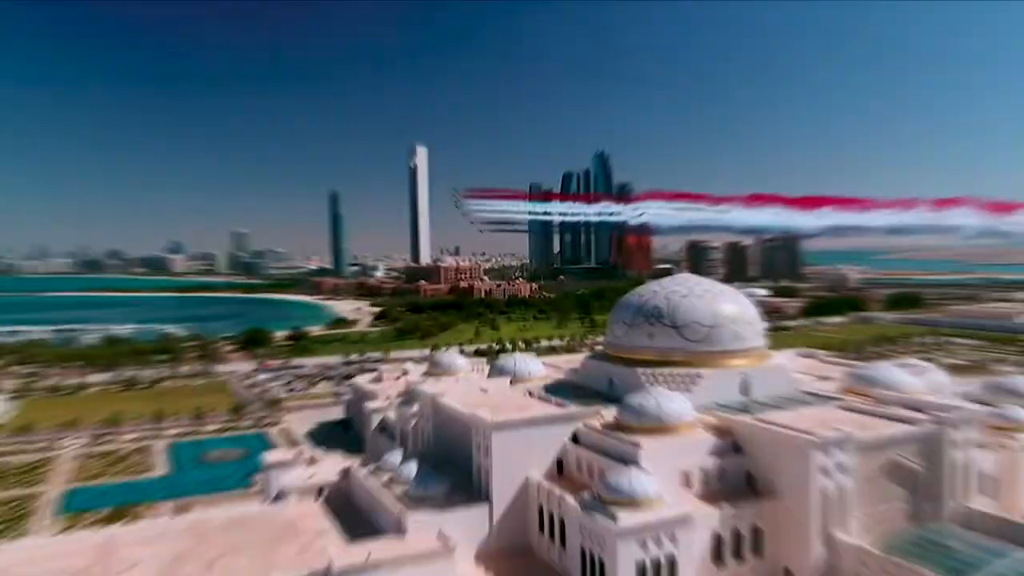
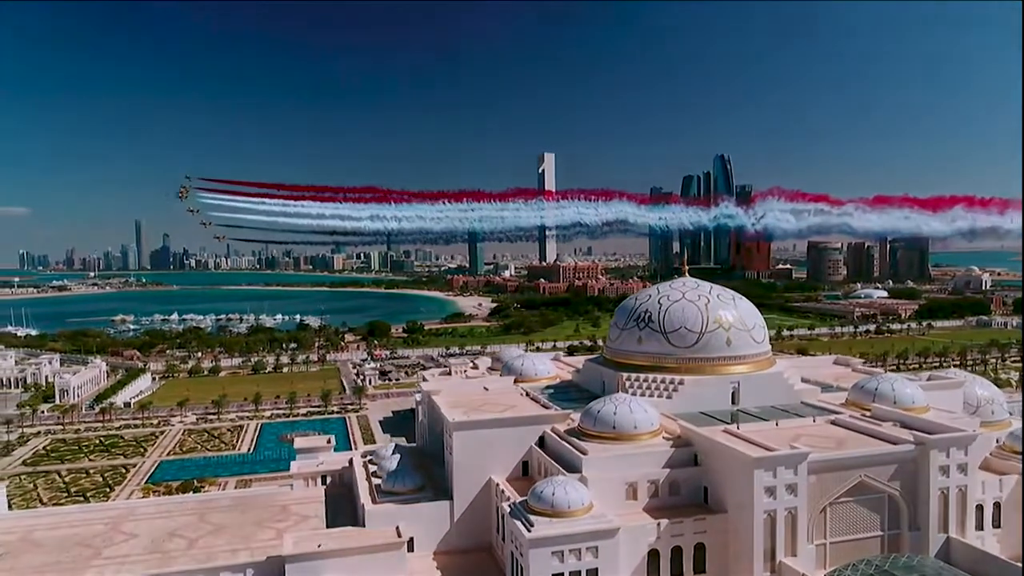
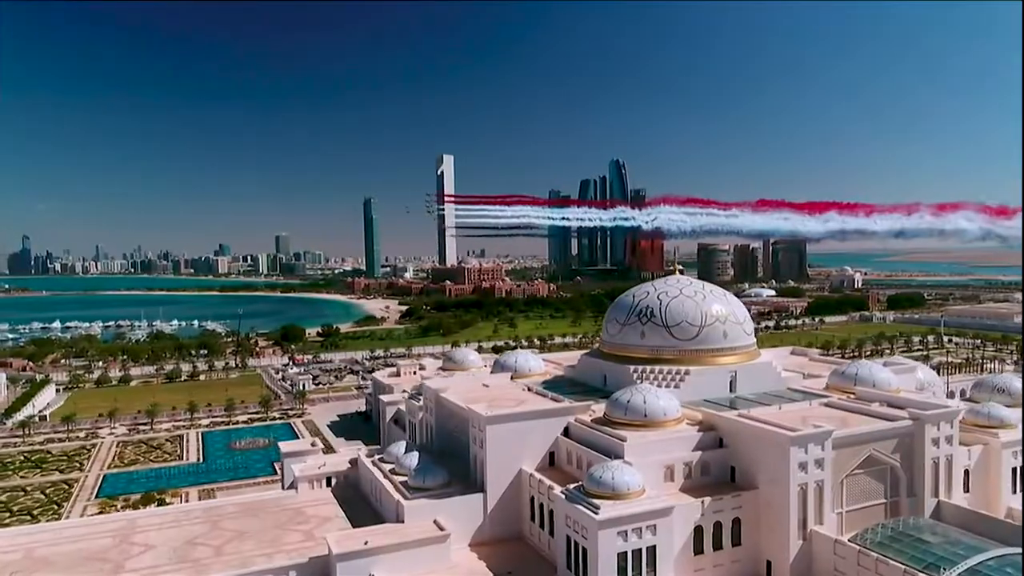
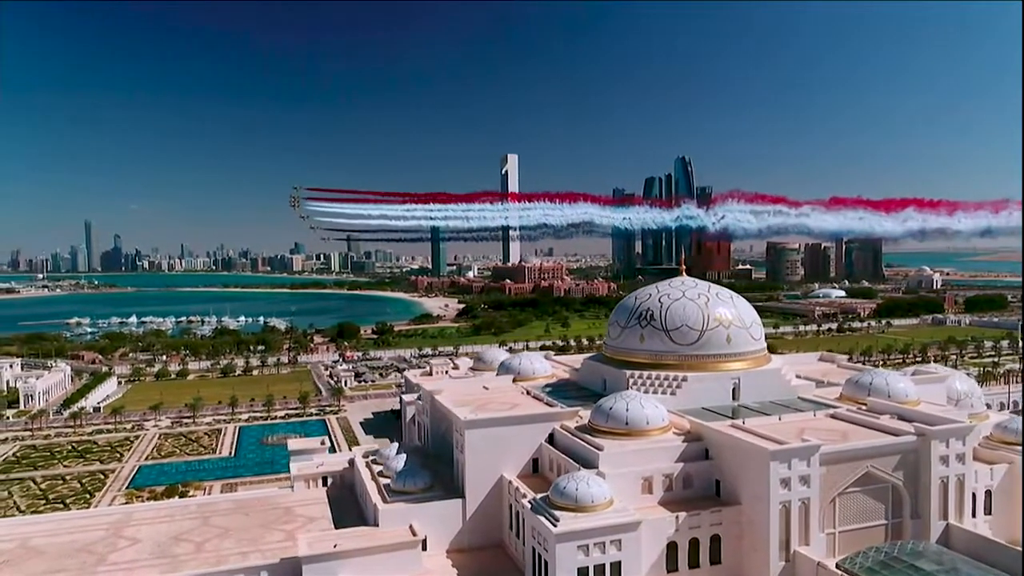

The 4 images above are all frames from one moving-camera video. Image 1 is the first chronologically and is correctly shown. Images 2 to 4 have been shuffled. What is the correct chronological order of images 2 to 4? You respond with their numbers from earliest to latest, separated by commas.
3, 4, 2
